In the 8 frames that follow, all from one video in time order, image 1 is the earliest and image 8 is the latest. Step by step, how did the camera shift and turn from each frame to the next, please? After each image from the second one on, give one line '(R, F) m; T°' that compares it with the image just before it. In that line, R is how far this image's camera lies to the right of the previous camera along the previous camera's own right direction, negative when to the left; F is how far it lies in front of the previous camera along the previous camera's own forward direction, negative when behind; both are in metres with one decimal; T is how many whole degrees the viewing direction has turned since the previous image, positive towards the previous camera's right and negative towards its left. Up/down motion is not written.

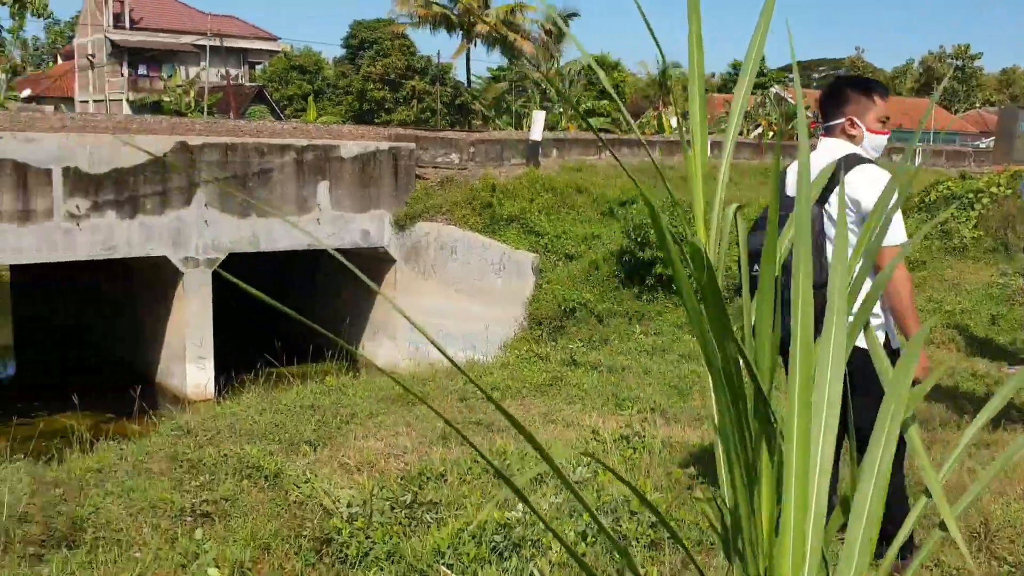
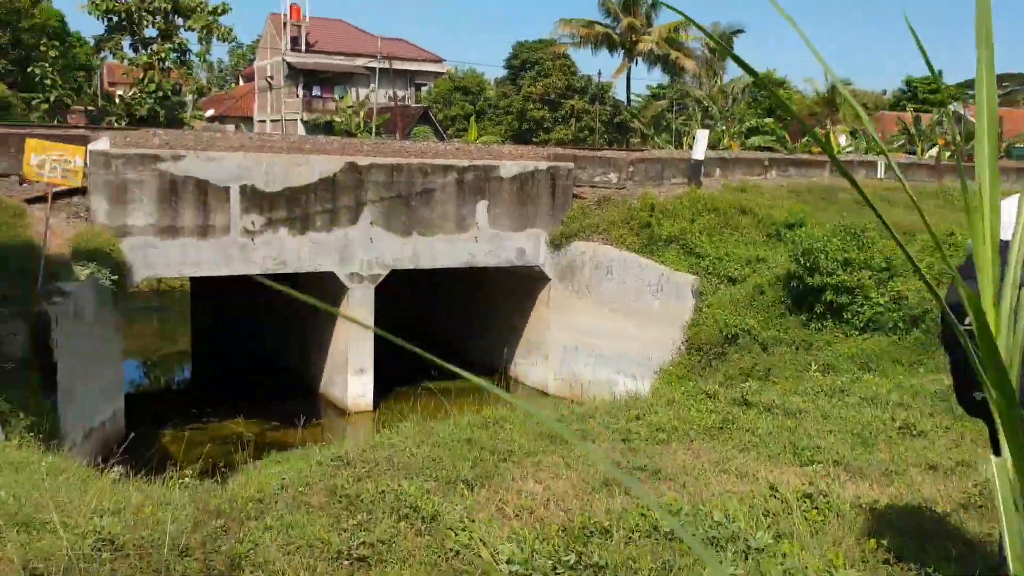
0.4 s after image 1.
(-0.1, +0.2) m; -9°
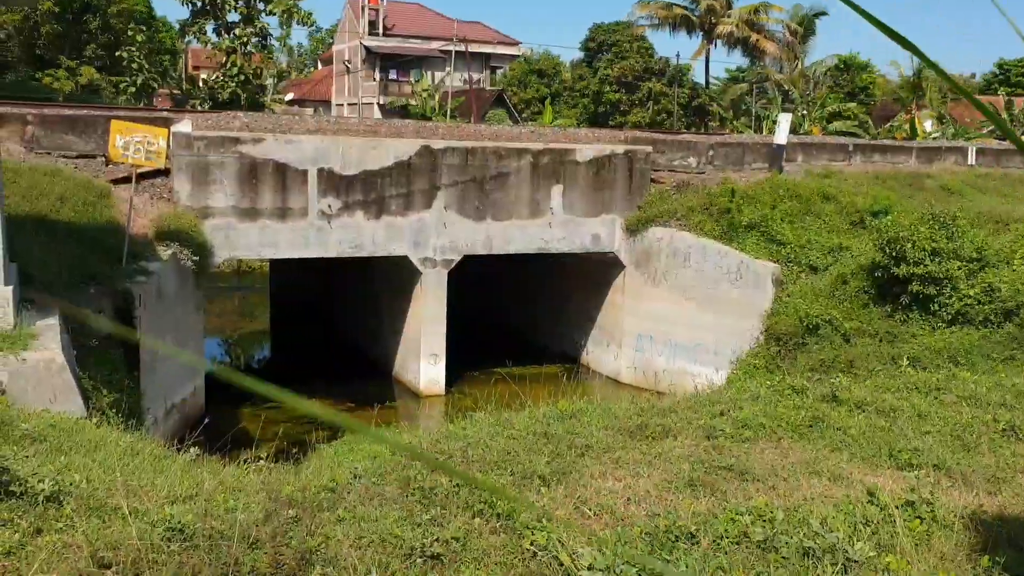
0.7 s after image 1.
(0.0, +0.1) m; -4°
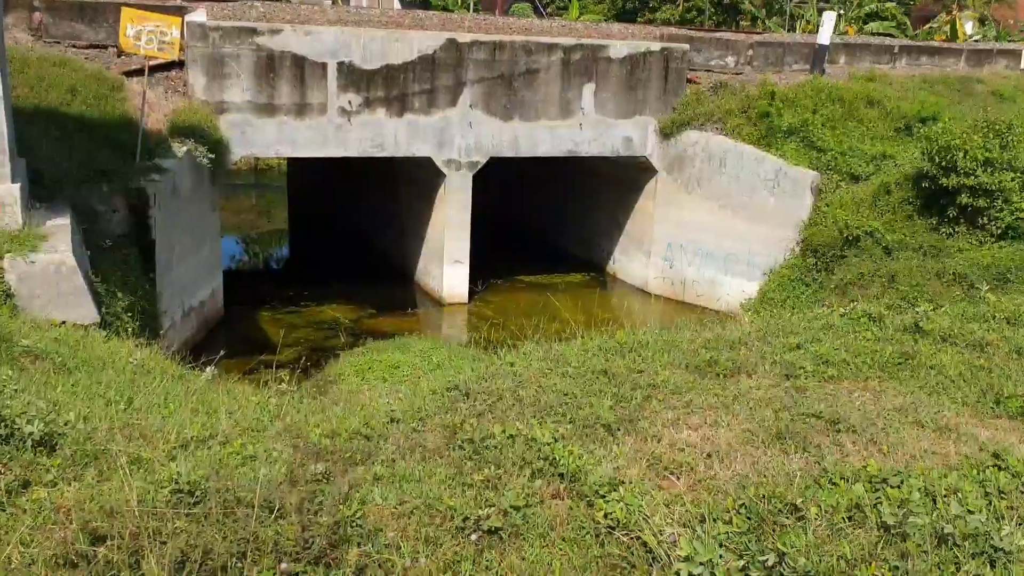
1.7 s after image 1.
(-0.1, +0.4) m; -1°
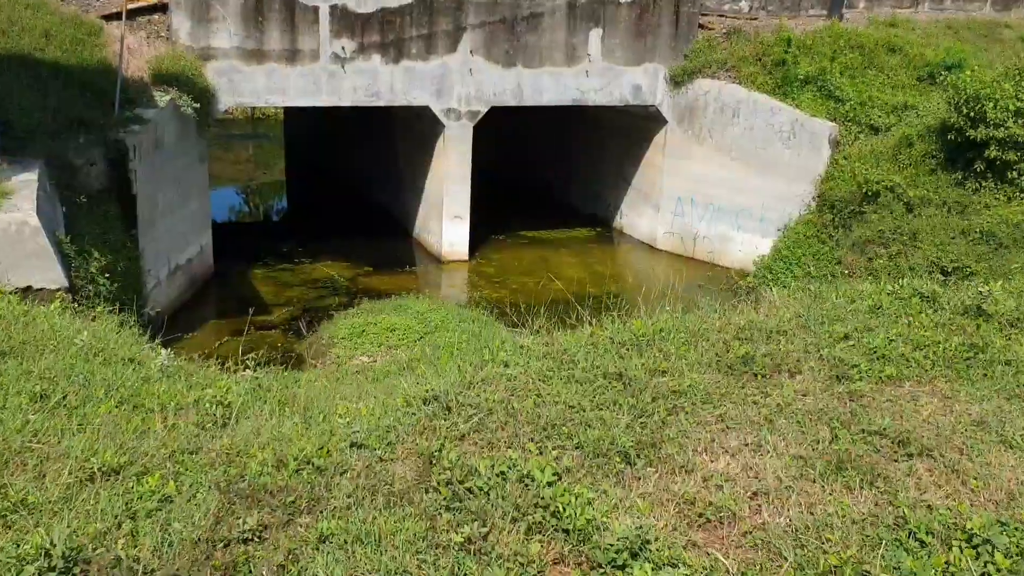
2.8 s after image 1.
(0.0, +0.5) m; 0°
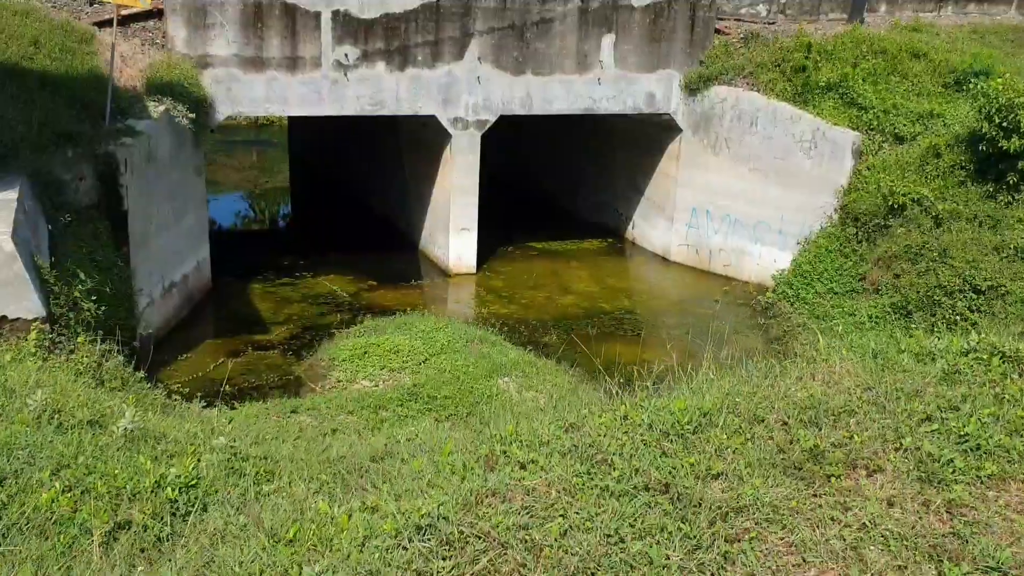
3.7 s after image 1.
(0.0, +0.5) m; 0°
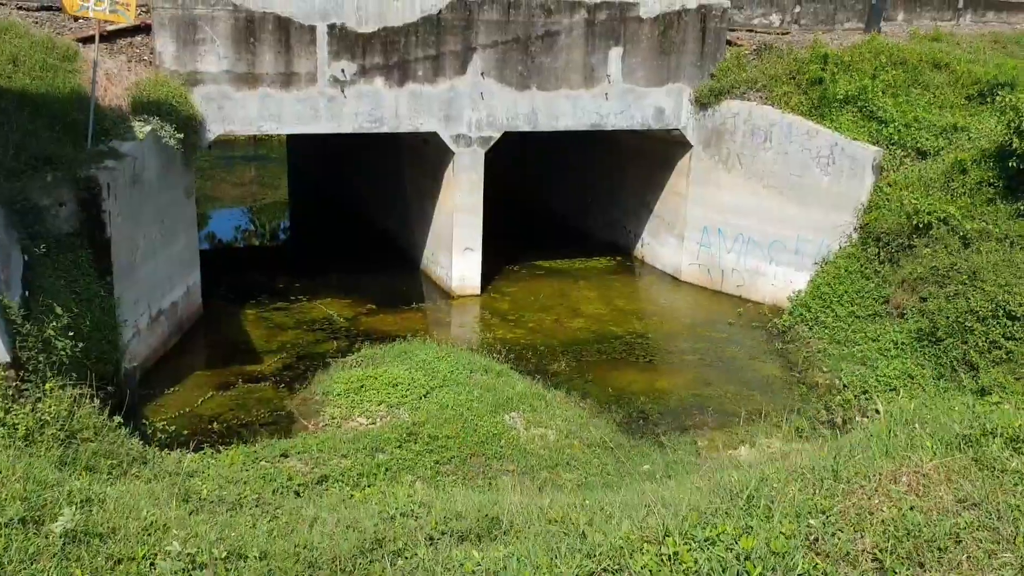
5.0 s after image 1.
(0.0, +0.5) m; 0°
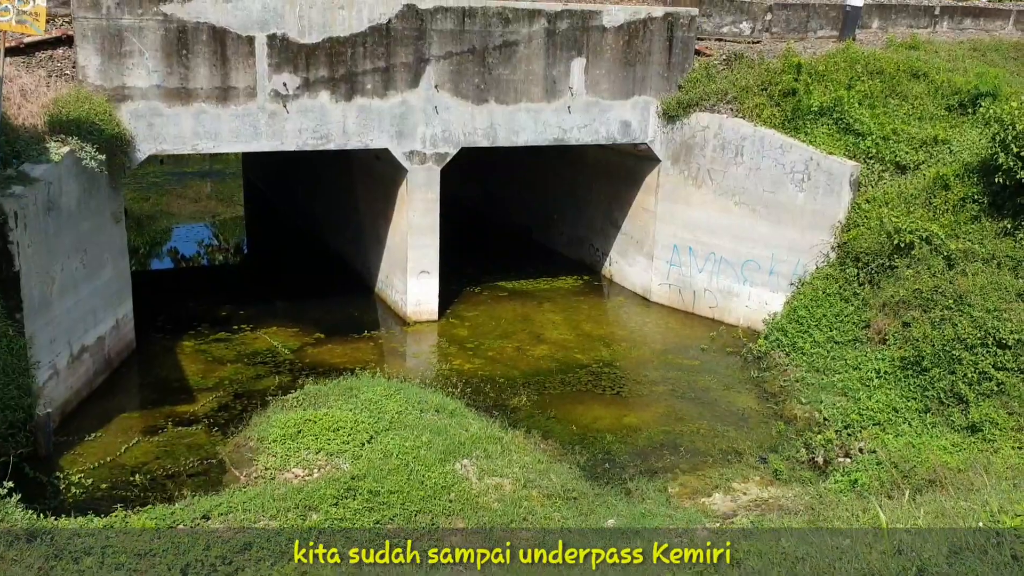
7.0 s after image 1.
(+0.2, +0.7) m; +1°
